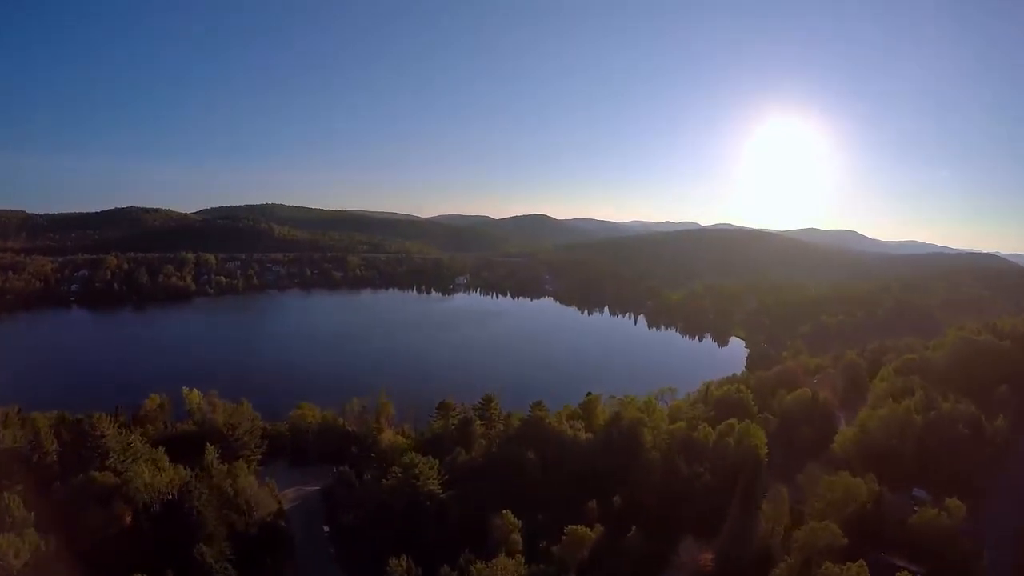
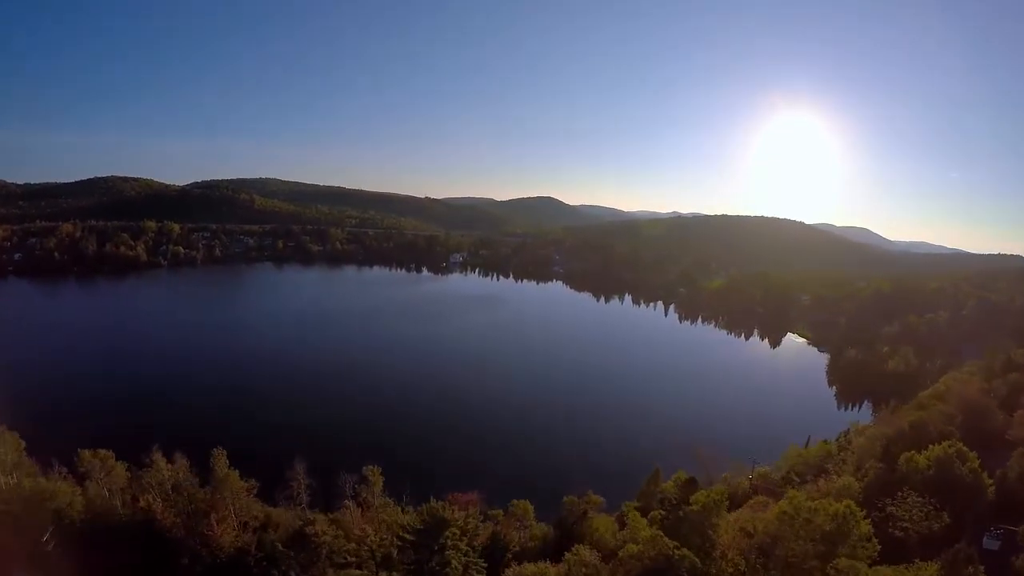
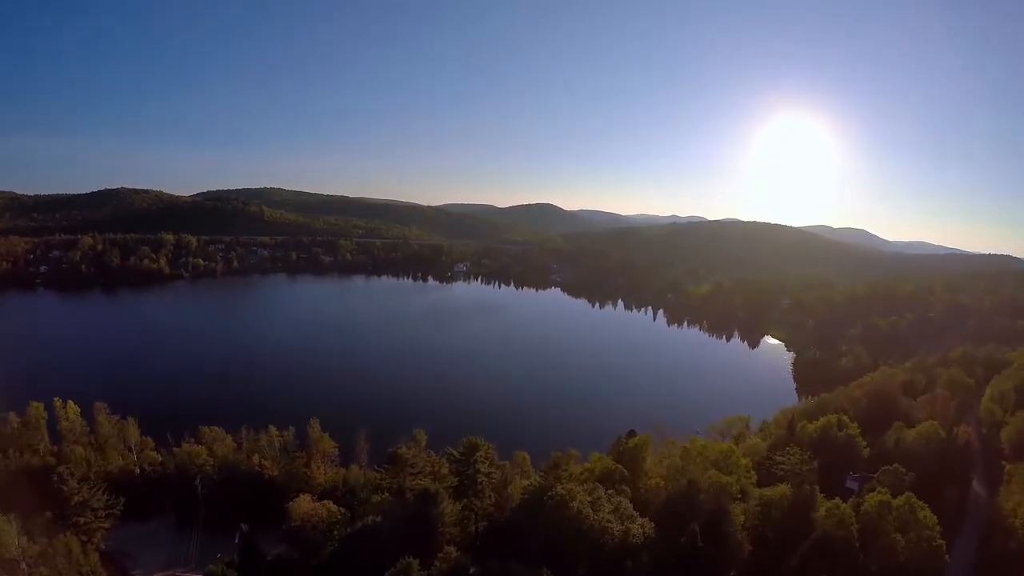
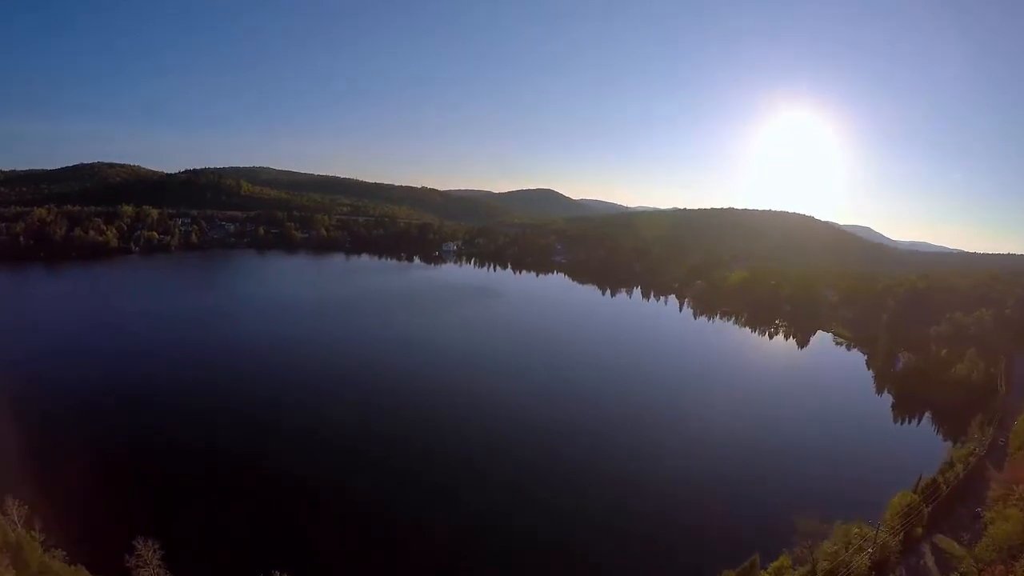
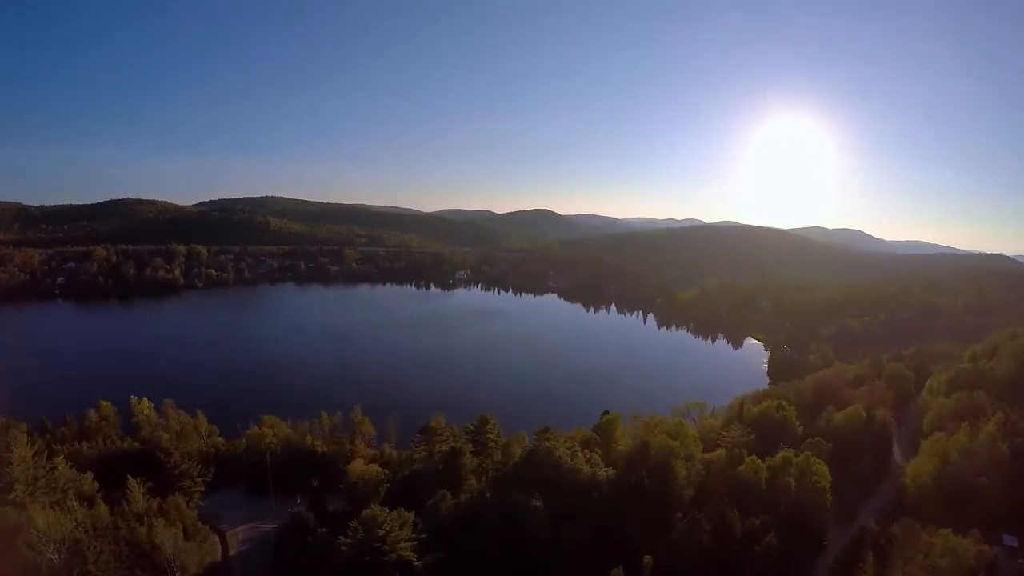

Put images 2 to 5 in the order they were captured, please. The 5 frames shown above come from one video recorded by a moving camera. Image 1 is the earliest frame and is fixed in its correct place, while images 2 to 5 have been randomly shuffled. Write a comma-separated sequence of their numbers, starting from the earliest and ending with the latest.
5, 3, 2, 4
